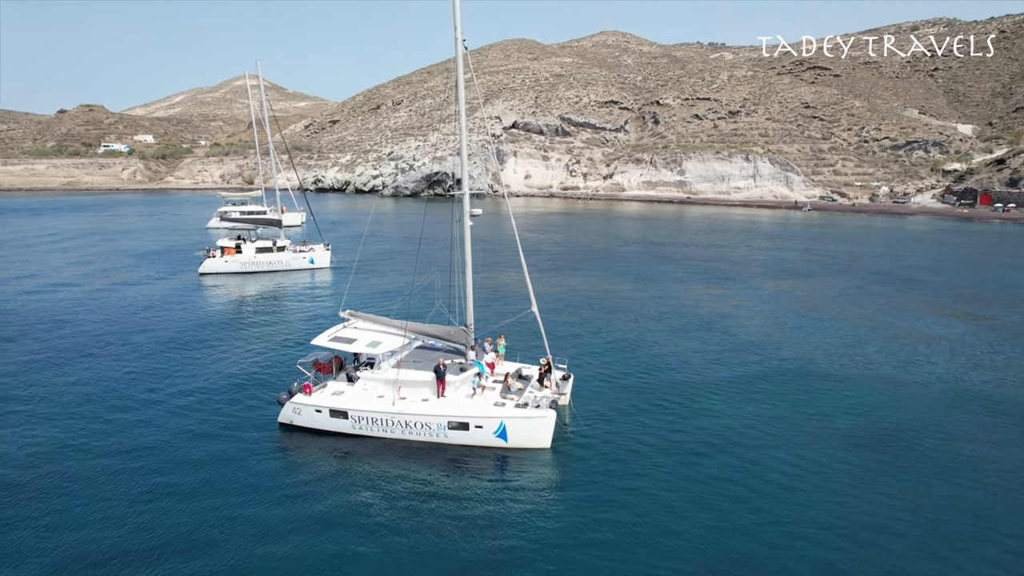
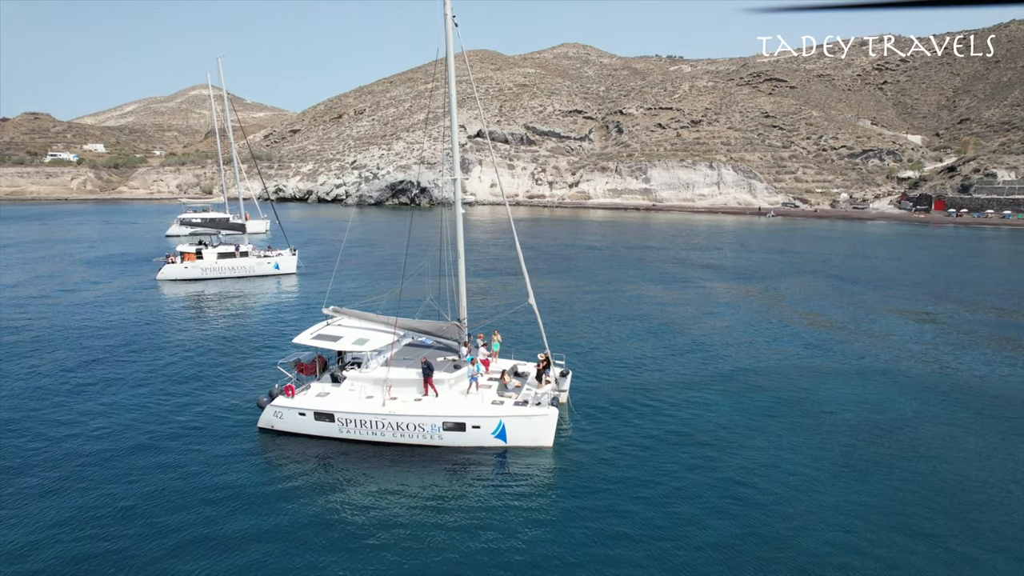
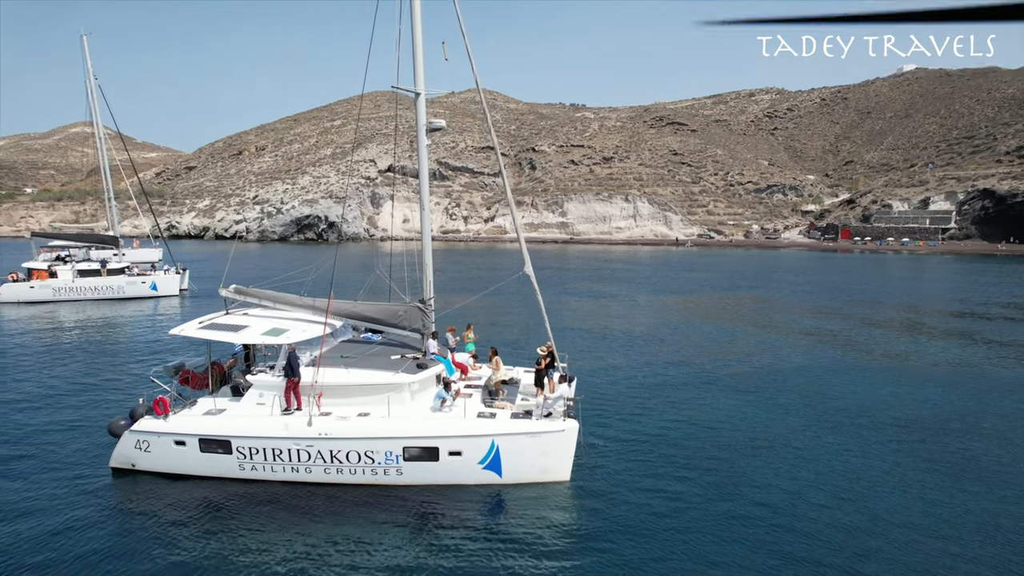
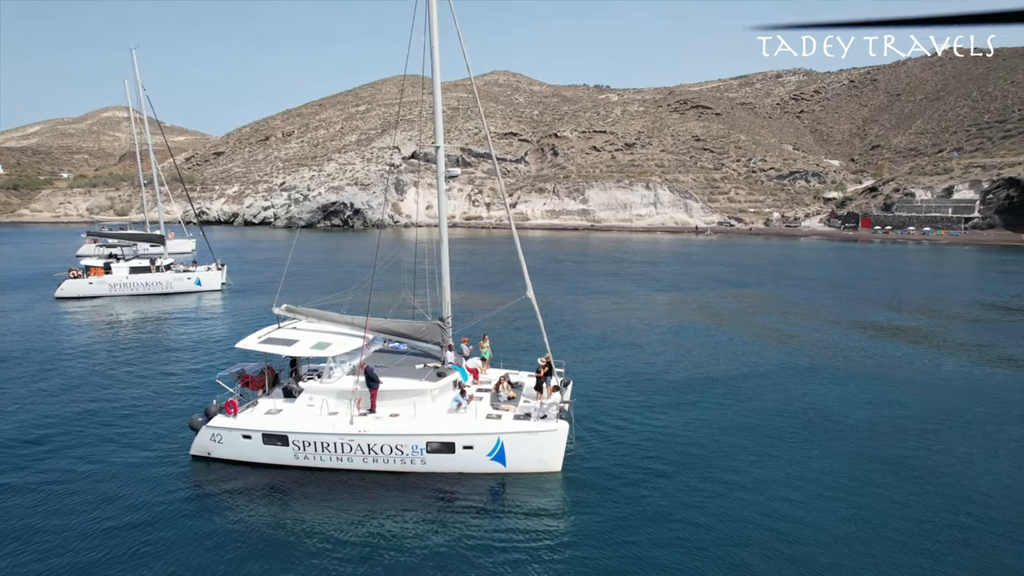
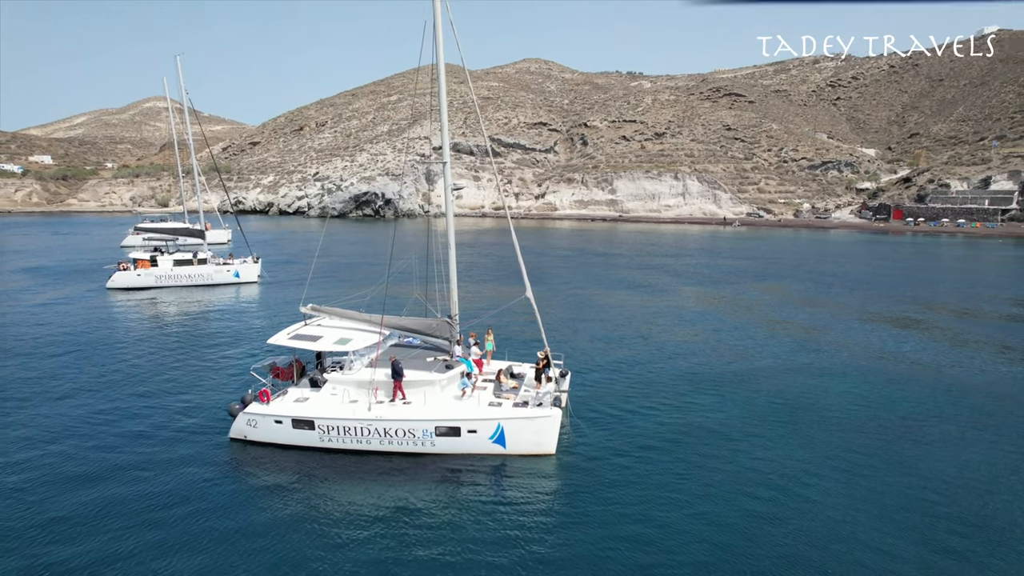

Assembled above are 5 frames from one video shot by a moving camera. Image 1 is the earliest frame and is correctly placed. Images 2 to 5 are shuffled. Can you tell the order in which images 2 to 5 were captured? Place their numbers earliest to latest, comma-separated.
2, 5, 4, 3
